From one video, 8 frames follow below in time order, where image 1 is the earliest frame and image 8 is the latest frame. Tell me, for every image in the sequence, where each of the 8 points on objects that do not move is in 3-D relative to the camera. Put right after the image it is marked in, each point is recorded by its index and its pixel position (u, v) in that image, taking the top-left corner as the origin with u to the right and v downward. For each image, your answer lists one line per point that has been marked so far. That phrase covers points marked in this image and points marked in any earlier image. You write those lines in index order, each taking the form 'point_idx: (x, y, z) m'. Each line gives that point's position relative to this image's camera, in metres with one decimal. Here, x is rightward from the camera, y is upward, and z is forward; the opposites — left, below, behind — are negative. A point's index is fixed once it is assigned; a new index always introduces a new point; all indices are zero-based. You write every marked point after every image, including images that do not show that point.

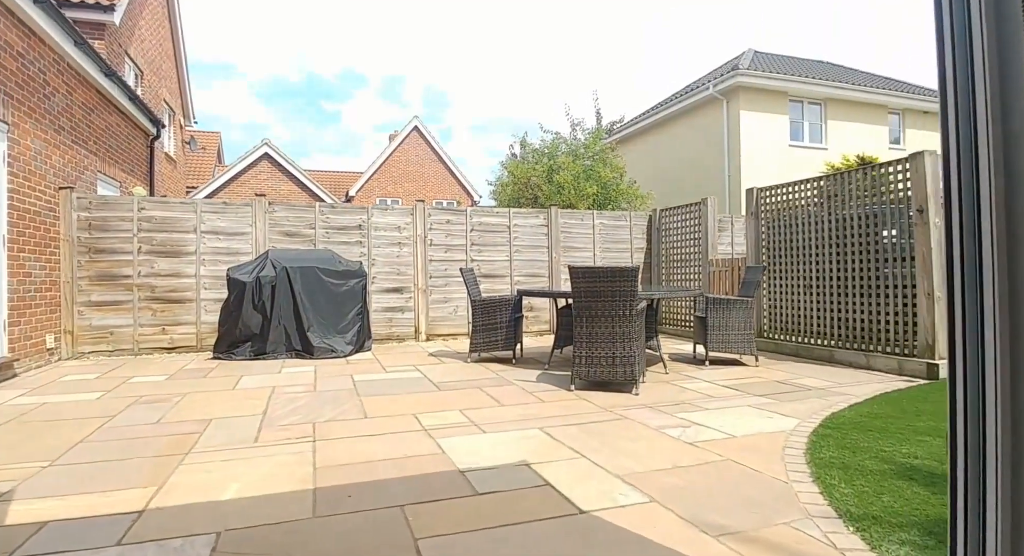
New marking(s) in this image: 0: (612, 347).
0: (+0.8, -0.5, +4.4) m
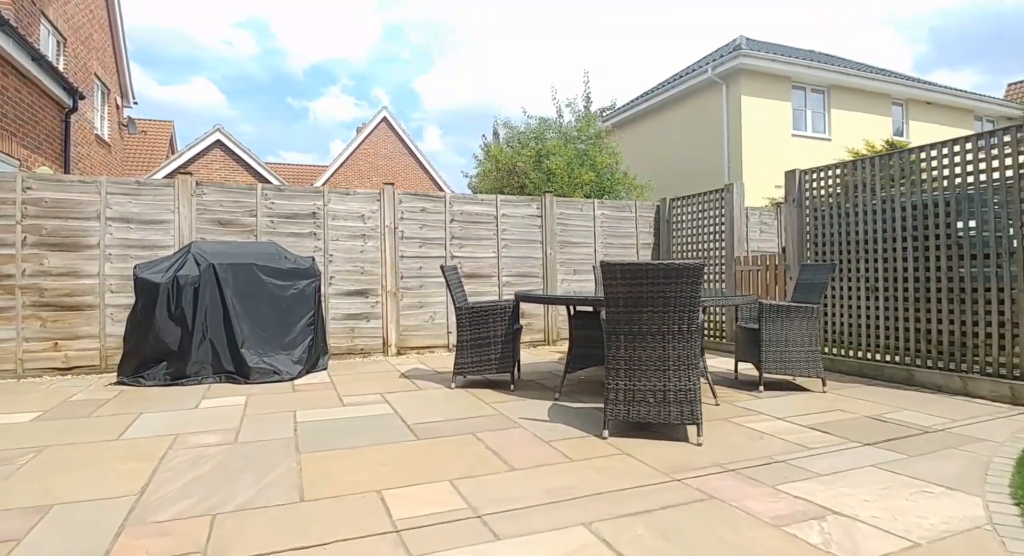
0: (+0.8, -0.5, +3.1) m
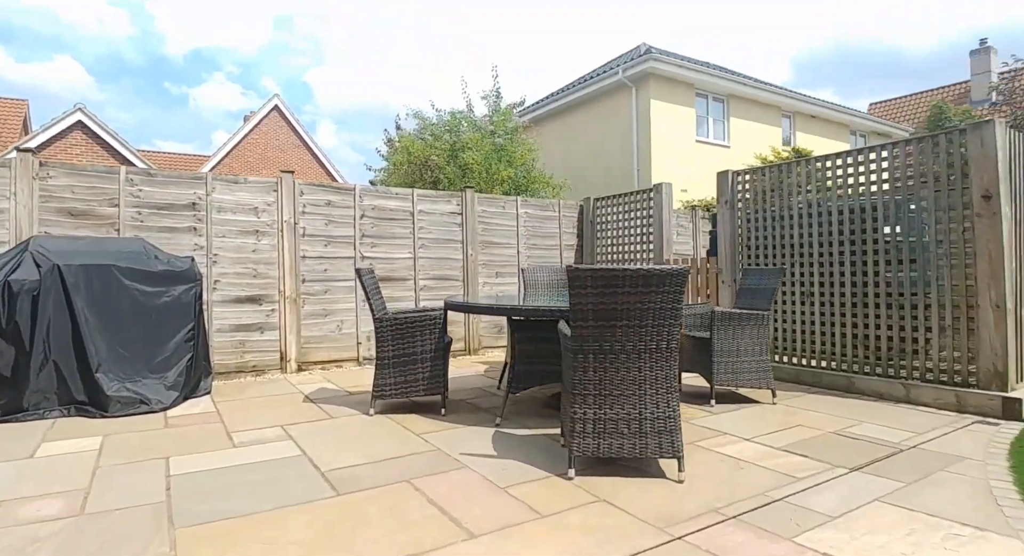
0: (+0.6, -0.6, +2.7) m
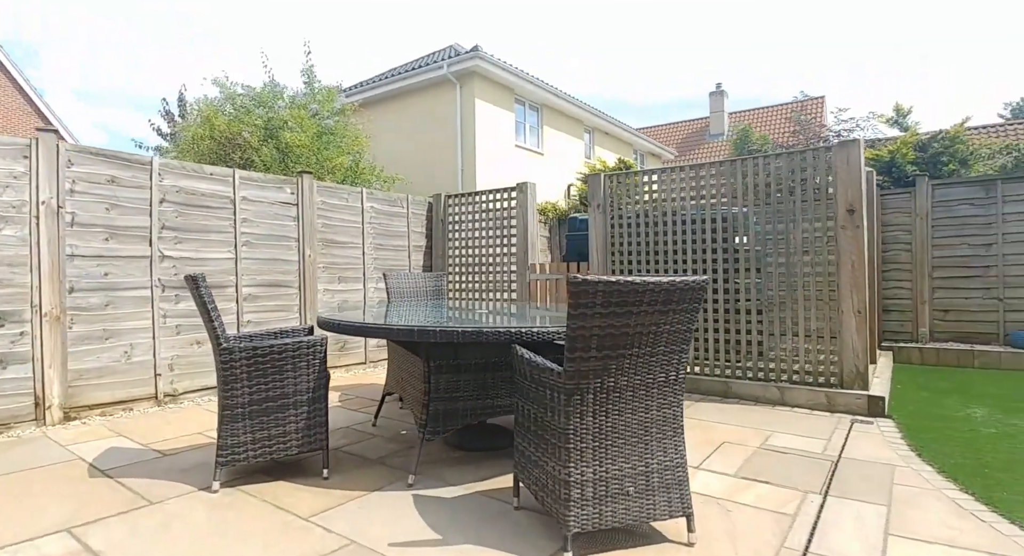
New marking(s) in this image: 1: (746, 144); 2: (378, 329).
0: (+0.5, -0.6, +2.1) m
1: (+4.8, +2.6, +11.5) m
2: (-0.6, -0.2, +2.8) m
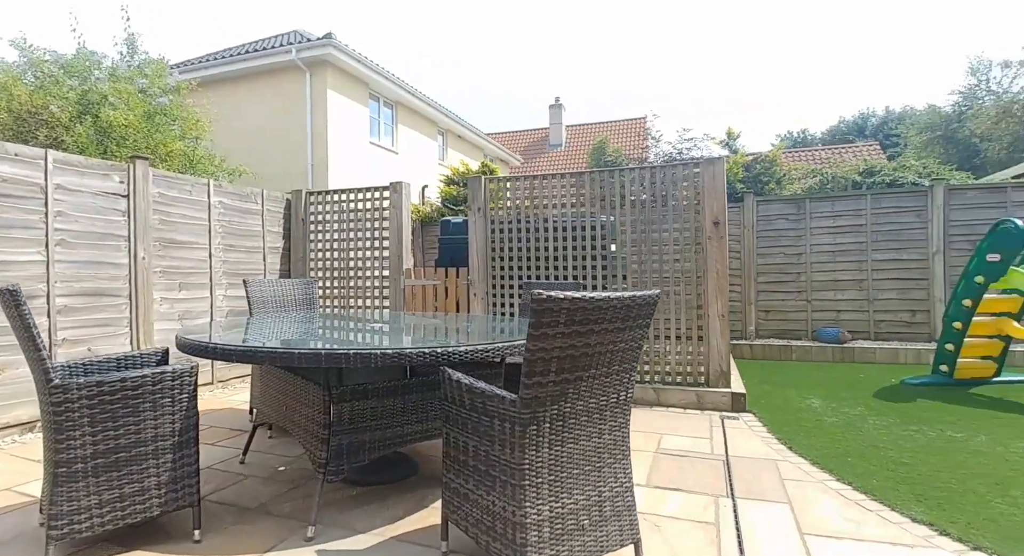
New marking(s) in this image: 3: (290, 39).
0: (+0.3, -0.7, +2.0) m
1: (+1.9, +2.6, +12.2) m
2: (-1.0, -0.3, +2.3) m
3: (-4.2, +4.8, +11.5) m
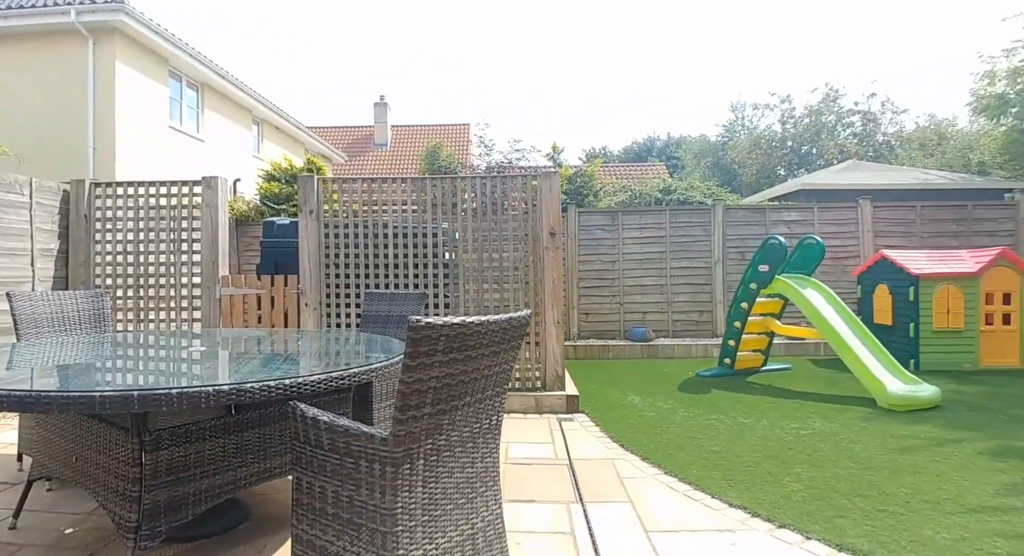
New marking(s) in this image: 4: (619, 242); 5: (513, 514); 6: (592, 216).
0: (-0.1, -0.8, +1.9) m
1: (-1.7, +2.5, +12.2) m
2: (-1.4, -0.4, +1.8) m
3: (-7.3, +4.8, +9.7) m
4: (+1.5, +0.5, +8.1) m
5: (0.0, -1.1, +2.8) m
6: (+1.1, +0.9, +8.1) m
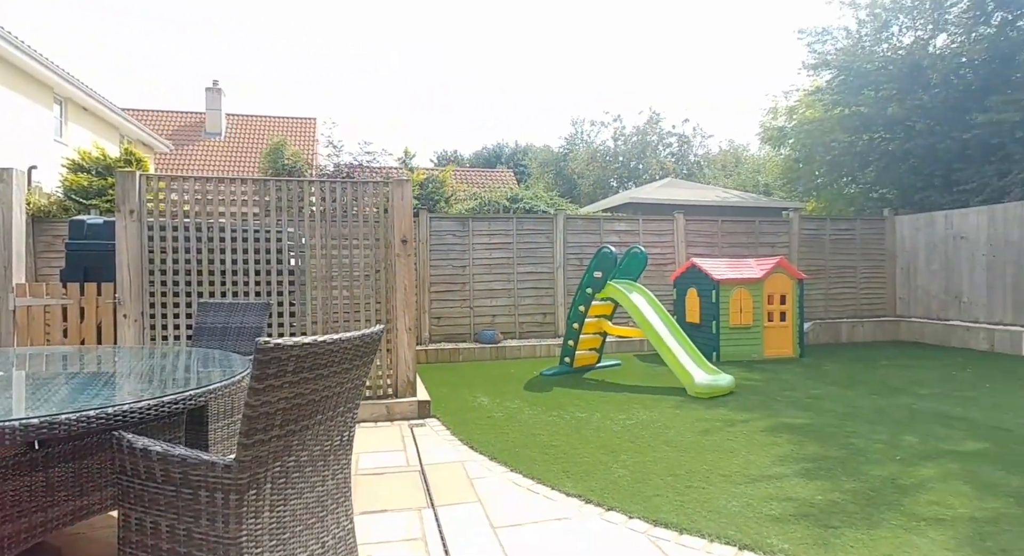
0: (-0.6, -0.8, +1.9) m
1: (-4.7, +2.4, +11.5) m
2: (-1.9, -0.4, +1.5) m
3: (-9.5, +4.7, +7.6) m
4: (-0.6, +0.4, +8.3) m
5: (-0.7, -1.2, +2.8) m
6: (-1.0, +0.8, +8.3) m
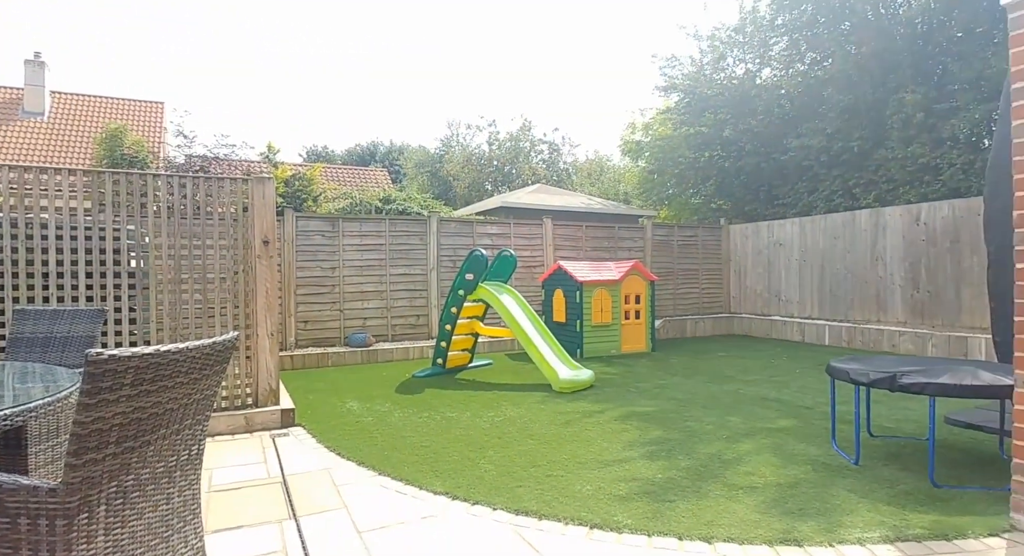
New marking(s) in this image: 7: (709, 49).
0: (-1.1, -0.8, +1.8) m
1: (-7.1, +2.4, +10.3) m
2: (-2.2, -0.5, +1.2) m
3: (-11.0, +4.6, +5.6) m
4: (-2.4, +0.4, +8.1) m
5: (-1.3, -1.2, +2.7) m
6: (-2.7, +0.8, +7.9) m
7: (+4.4, +5.1, +12.8) m
